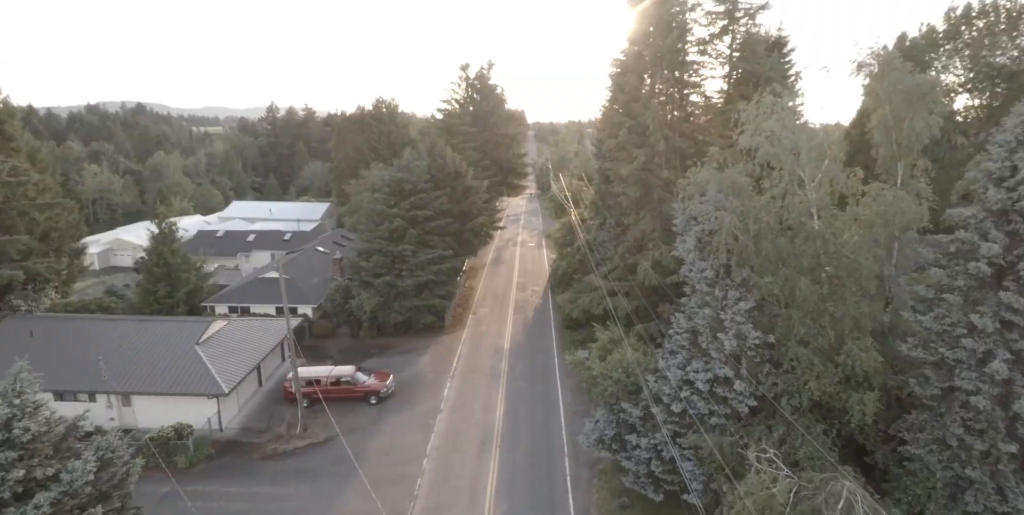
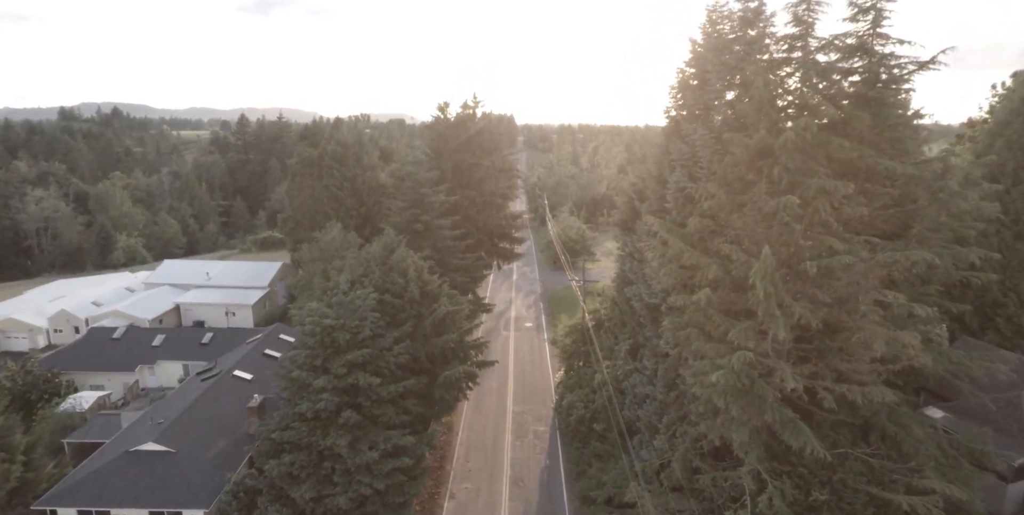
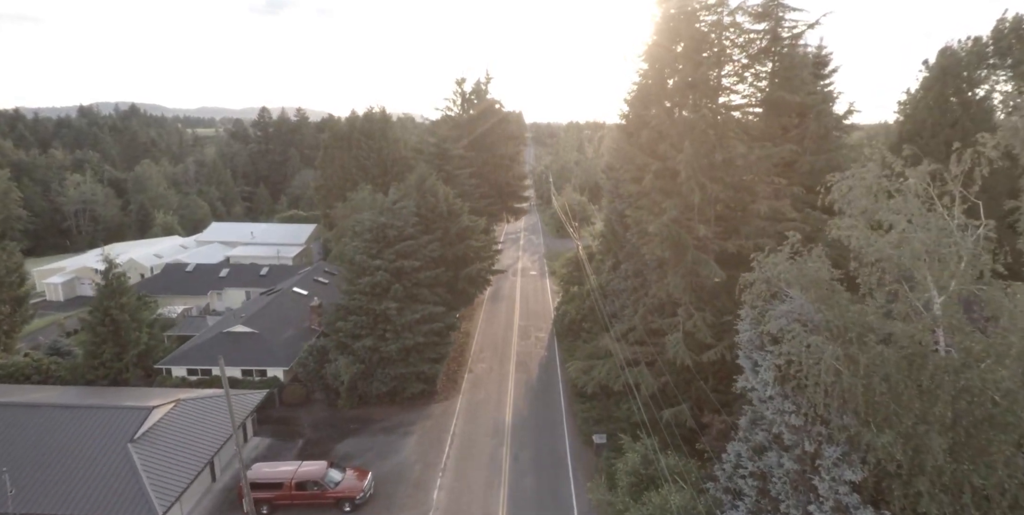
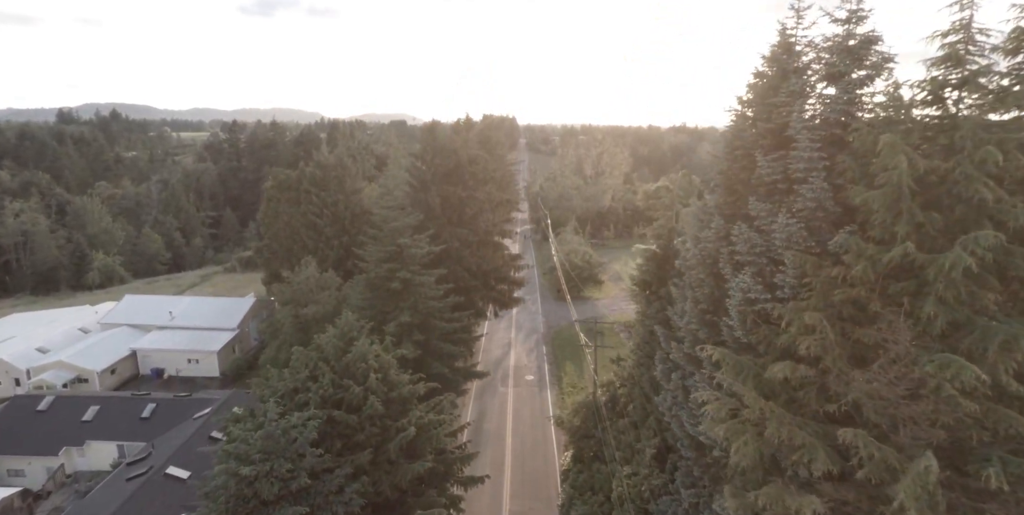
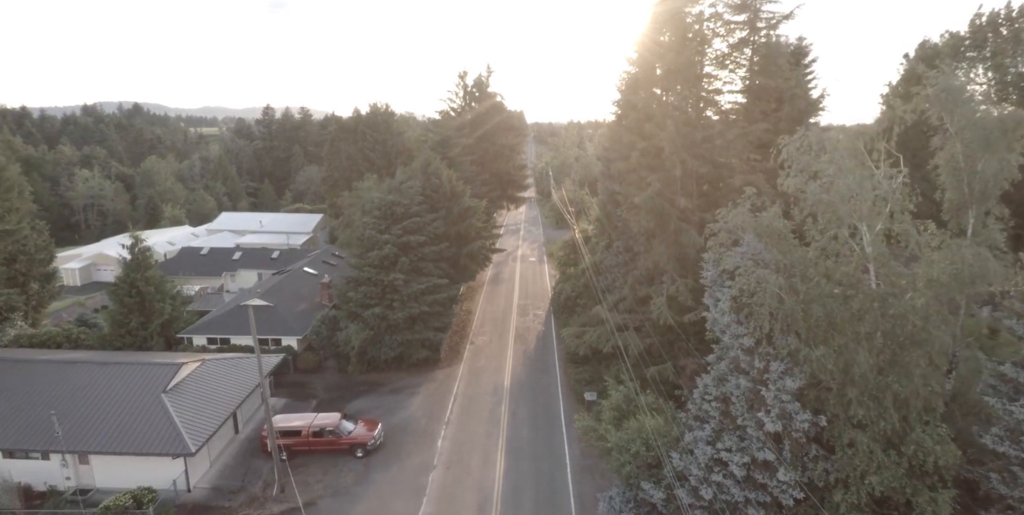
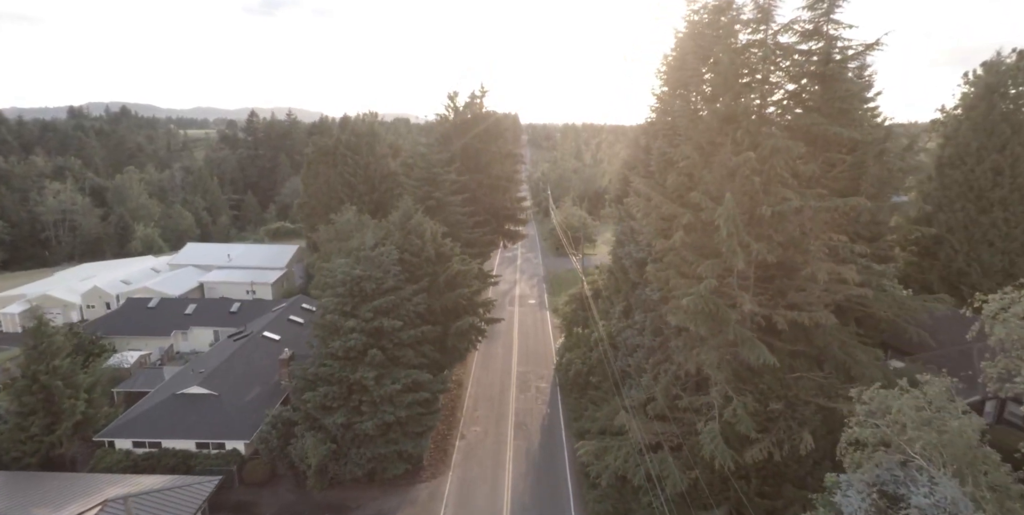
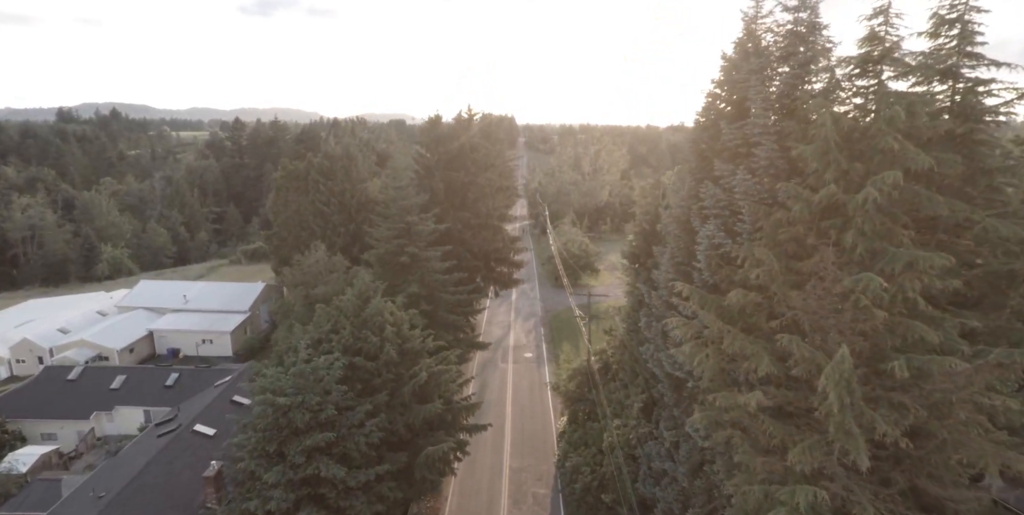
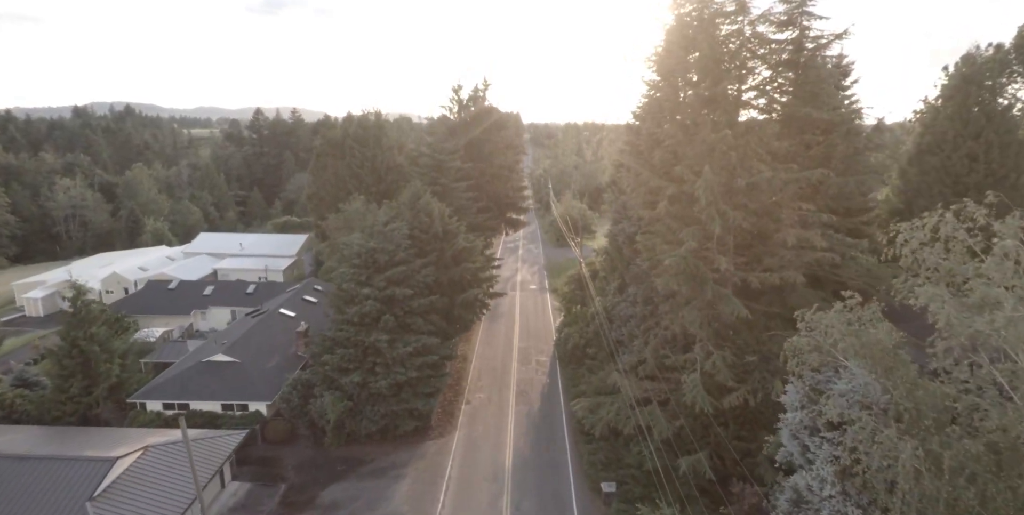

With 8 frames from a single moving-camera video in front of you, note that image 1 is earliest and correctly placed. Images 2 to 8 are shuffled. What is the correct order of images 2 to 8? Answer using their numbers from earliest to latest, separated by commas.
5, 3, 8, 6, 2, 7, 4
